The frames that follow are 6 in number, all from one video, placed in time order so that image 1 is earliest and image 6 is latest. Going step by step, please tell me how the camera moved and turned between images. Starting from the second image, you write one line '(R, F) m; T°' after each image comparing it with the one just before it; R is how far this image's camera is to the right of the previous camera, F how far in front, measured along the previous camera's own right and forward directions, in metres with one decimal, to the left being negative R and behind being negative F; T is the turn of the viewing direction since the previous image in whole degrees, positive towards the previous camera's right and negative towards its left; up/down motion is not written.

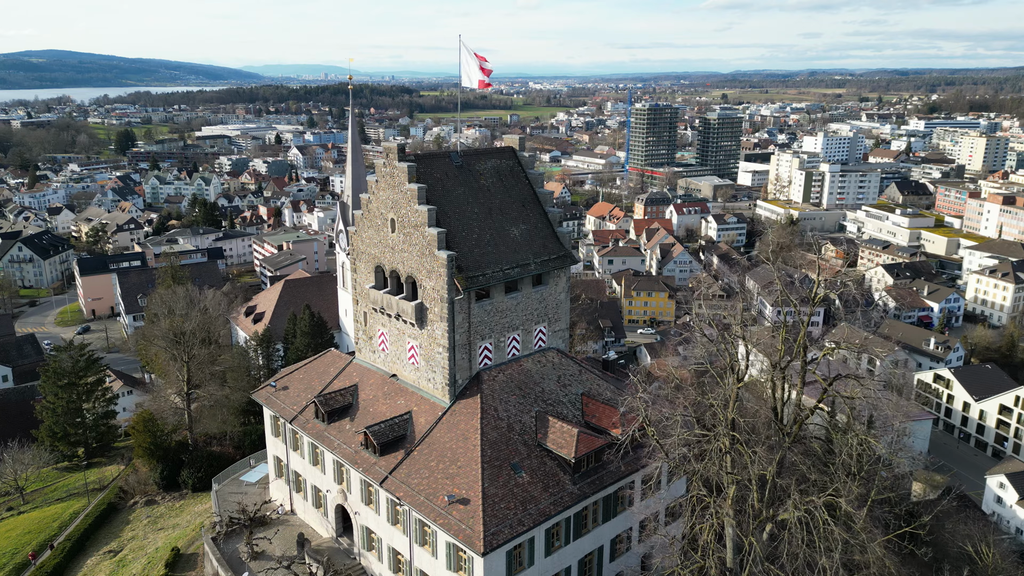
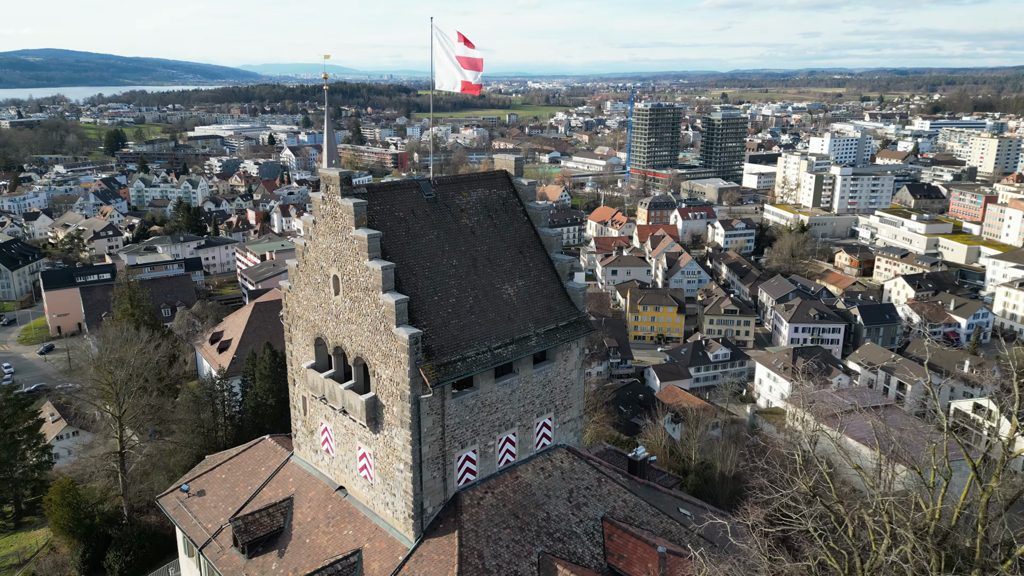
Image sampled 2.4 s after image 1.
(+0.1, +3.5) m; 0°
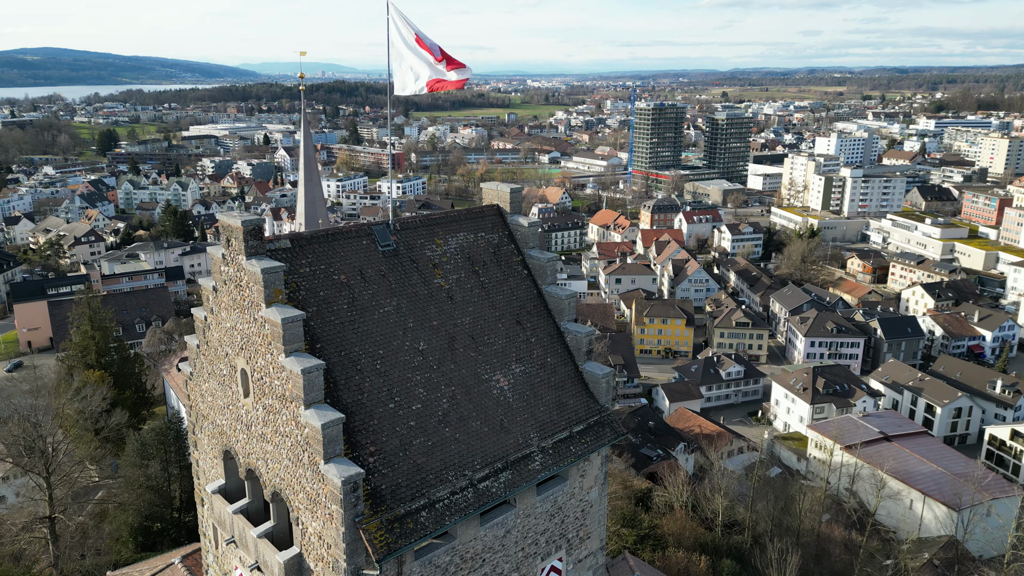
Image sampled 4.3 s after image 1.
(+0.1, +2.8) m; 0°
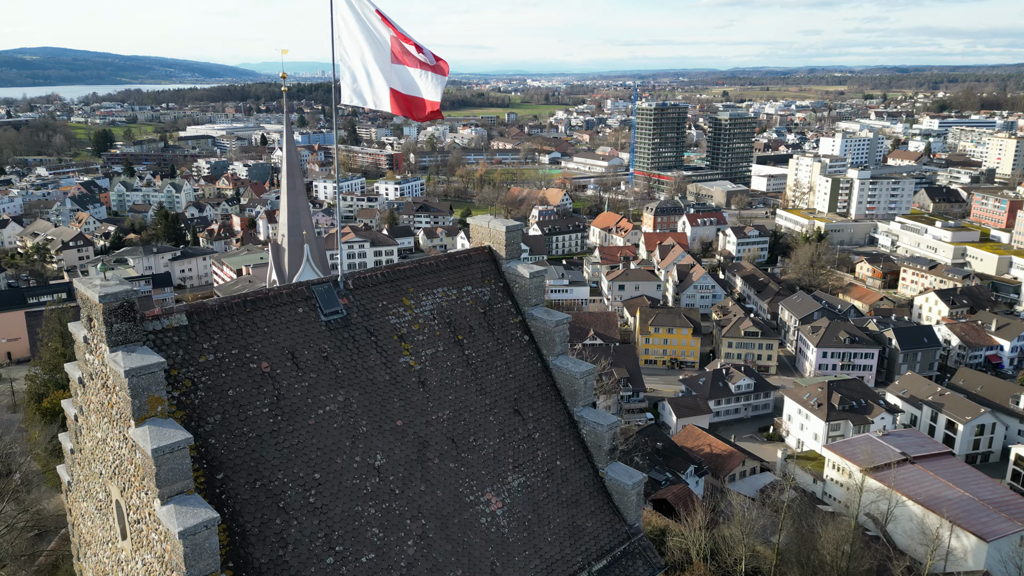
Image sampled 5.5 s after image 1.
(0.0, +1.8) m; 0°
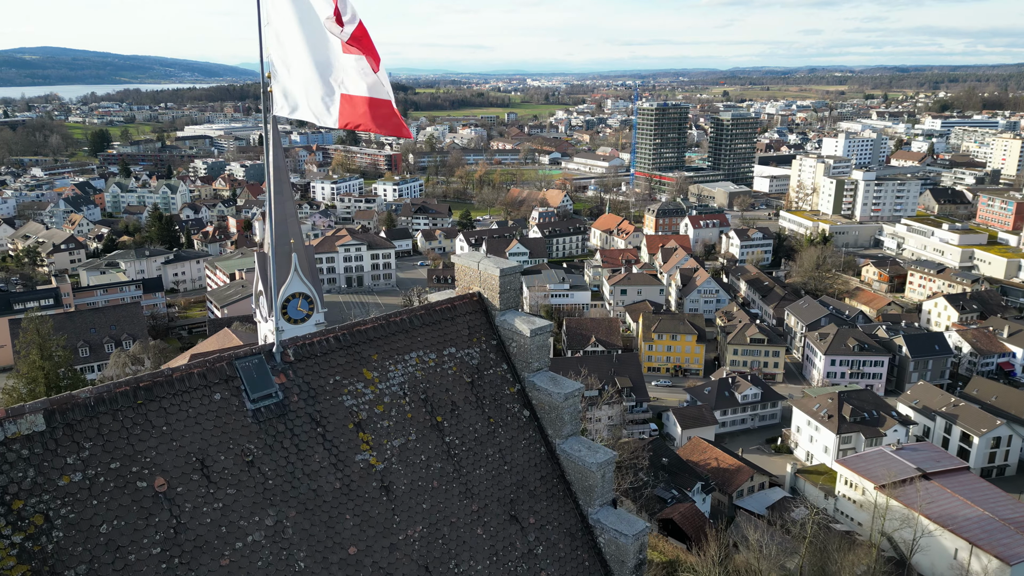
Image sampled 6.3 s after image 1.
(0.0, +1.2) m; 0°
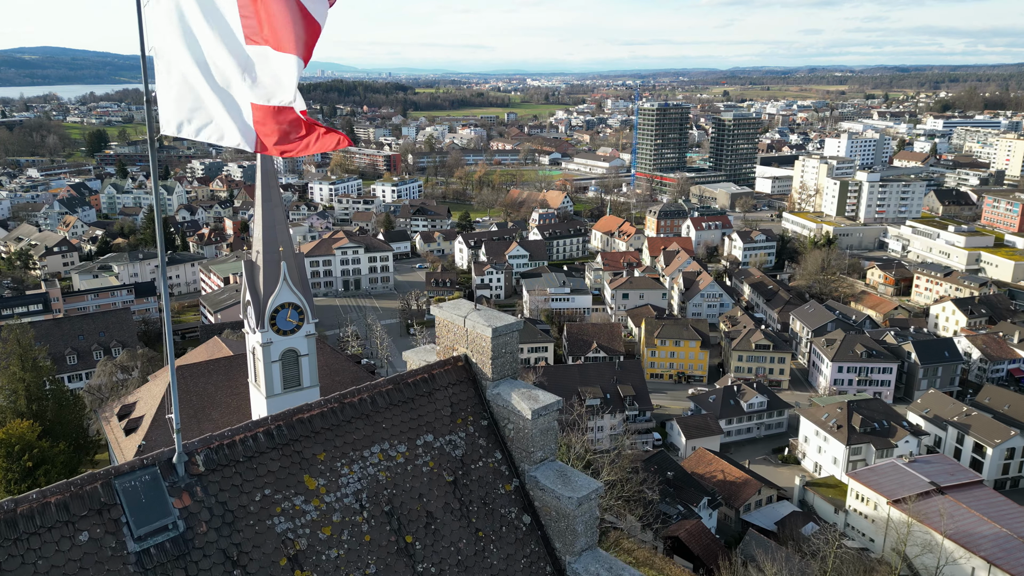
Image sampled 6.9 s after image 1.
(0.0, +1.0) m; 0°
